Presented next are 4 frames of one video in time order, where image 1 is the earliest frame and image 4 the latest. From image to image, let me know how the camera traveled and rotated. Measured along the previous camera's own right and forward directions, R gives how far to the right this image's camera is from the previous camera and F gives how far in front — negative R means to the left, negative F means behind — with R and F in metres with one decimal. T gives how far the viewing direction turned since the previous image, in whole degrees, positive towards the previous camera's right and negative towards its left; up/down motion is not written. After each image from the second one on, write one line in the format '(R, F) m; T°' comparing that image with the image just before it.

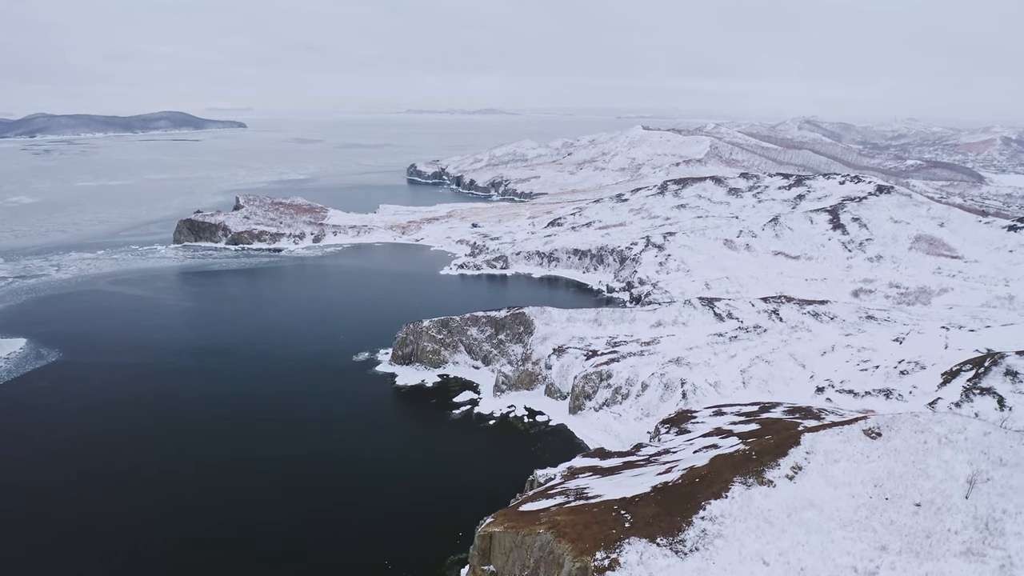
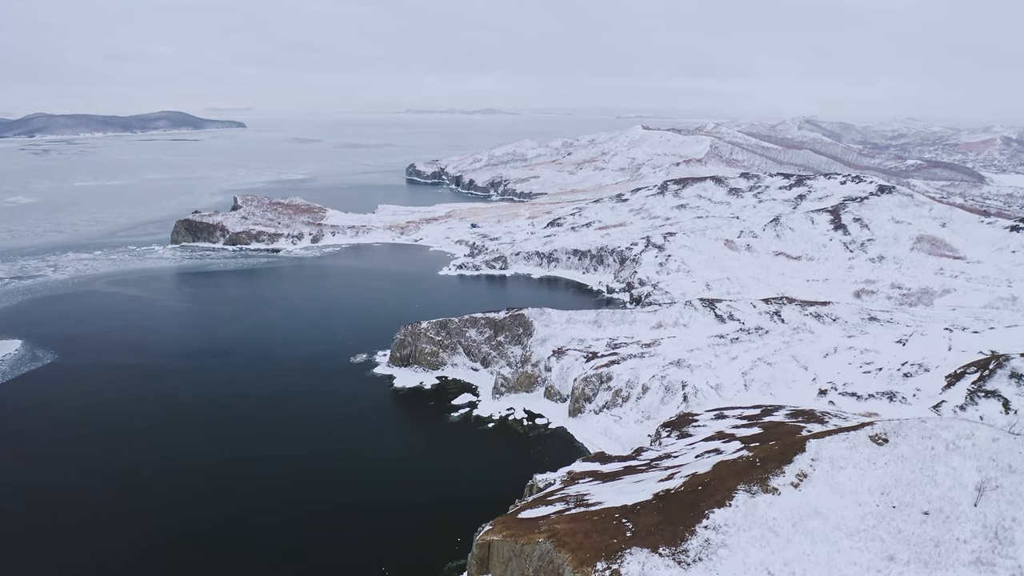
(+0.1, +0.6) m; 0°
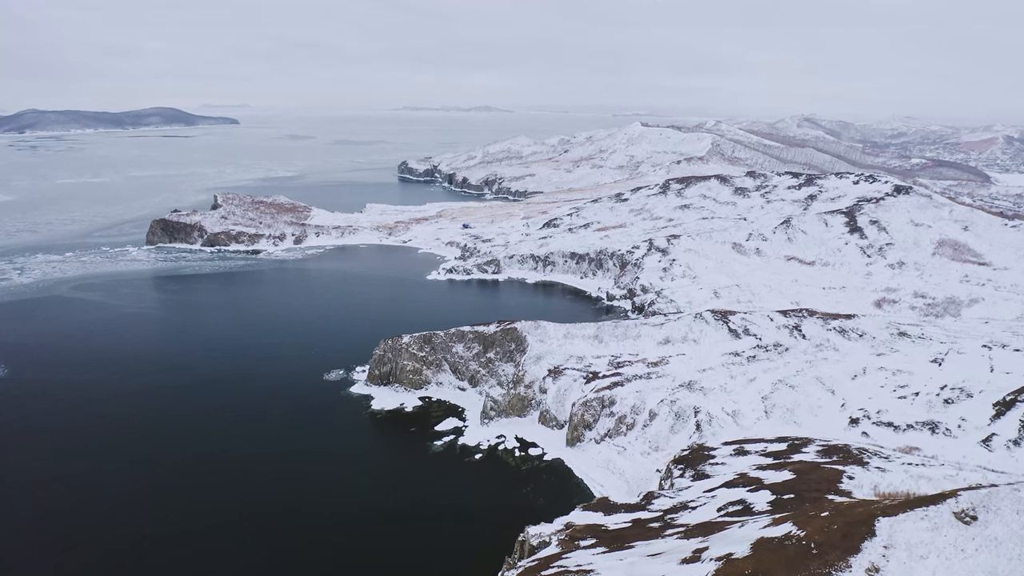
(+0.6, +6.4) m; 0°
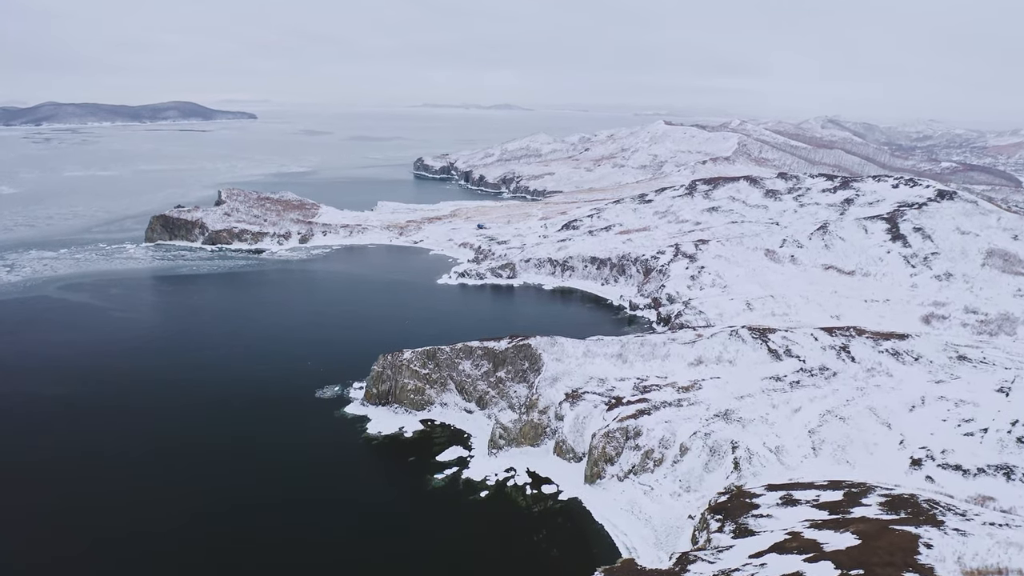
(-0.1, +5.6) m; -1°
